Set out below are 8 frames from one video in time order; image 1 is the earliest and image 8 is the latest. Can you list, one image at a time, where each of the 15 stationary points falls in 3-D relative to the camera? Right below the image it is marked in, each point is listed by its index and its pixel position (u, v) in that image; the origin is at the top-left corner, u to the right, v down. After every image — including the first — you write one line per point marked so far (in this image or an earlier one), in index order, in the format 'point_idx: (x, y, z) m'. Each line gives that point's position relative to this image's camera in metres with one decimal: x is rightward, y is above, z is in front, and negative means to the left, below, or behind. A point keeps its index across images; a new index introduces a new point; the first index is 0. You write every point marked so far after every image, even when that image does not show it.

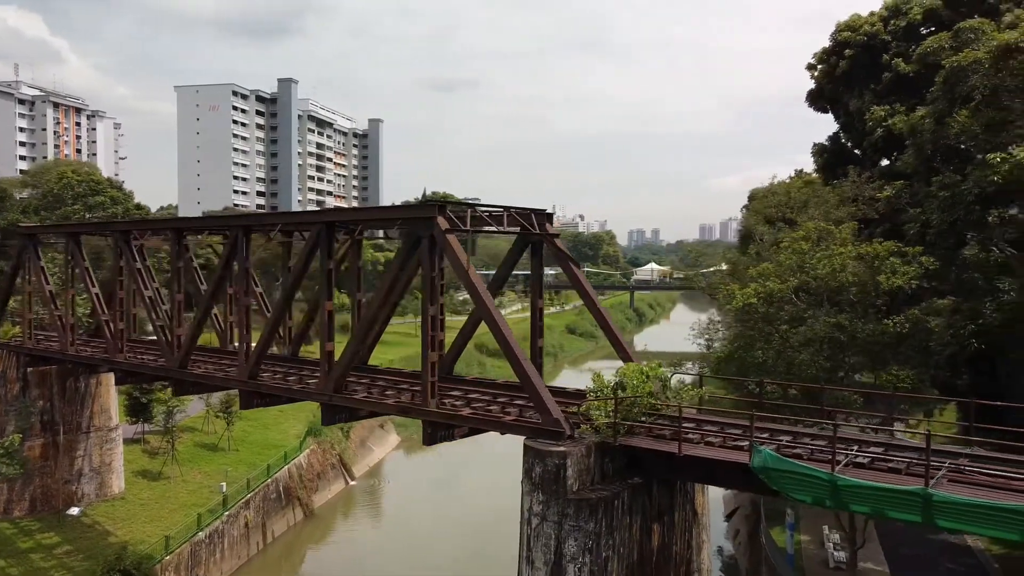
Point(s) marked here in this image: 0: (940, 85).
0: (+8.0, +3.7, +14.7) m
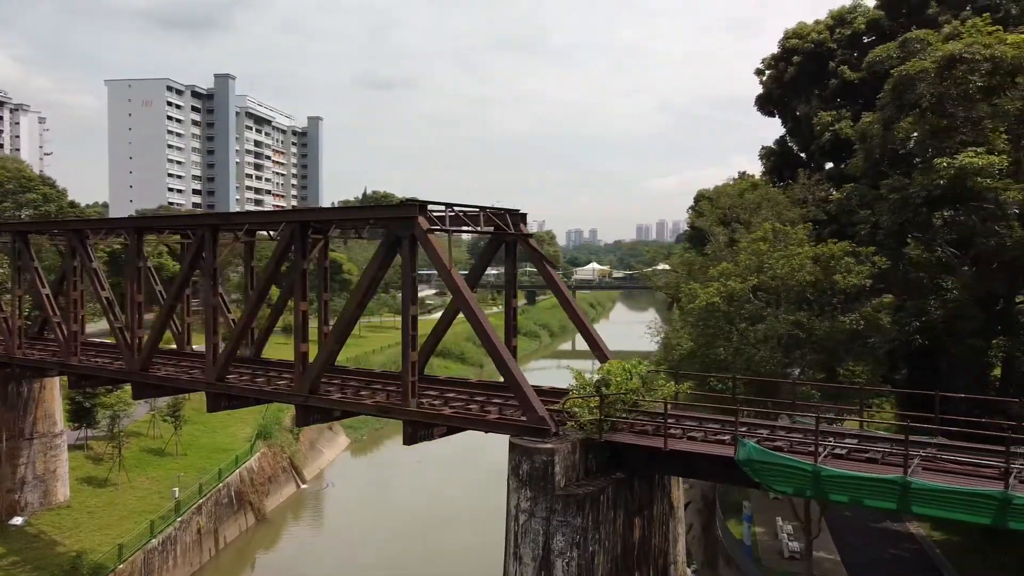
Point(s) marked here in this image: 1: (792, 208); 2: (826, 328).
0: (+7.3, +3.7, +15.3) m
1: (+6.3, +1.8, +18.0) m
2: (+5.3, -0.7, +13.4) m
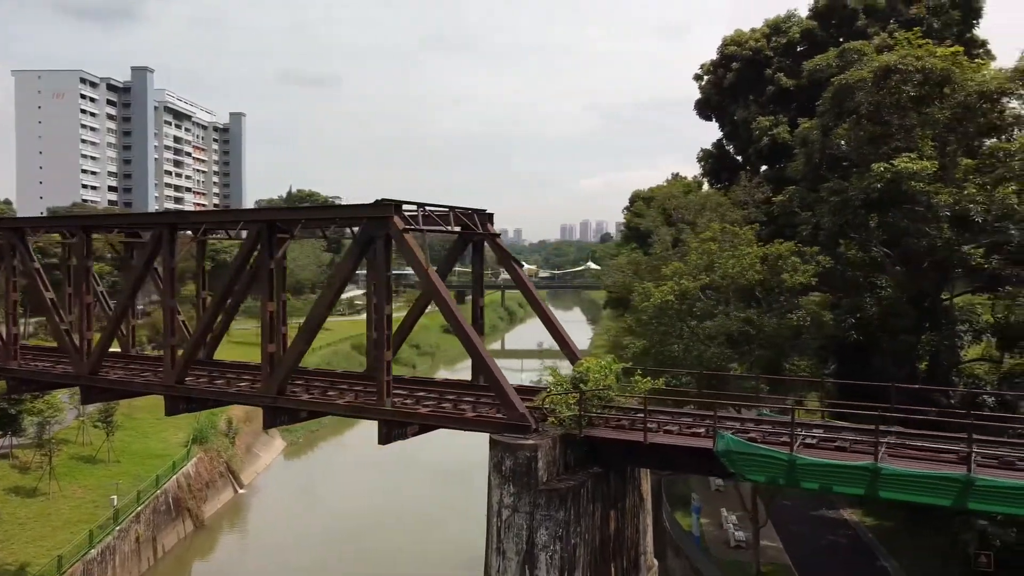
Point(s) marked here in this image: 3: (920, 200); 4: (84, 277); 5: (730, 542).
0: (+6.4, +3.8, +16.1) m
1: (+5.1, +1.8, +18.7) m
2: (+4.6, -0.6, +14.0) m
3: (+7.4, +1.6, +14.5) m
4: (-6.7, +0.1, +12.6) m
5: (+4.5, -5.3, +16.7) m
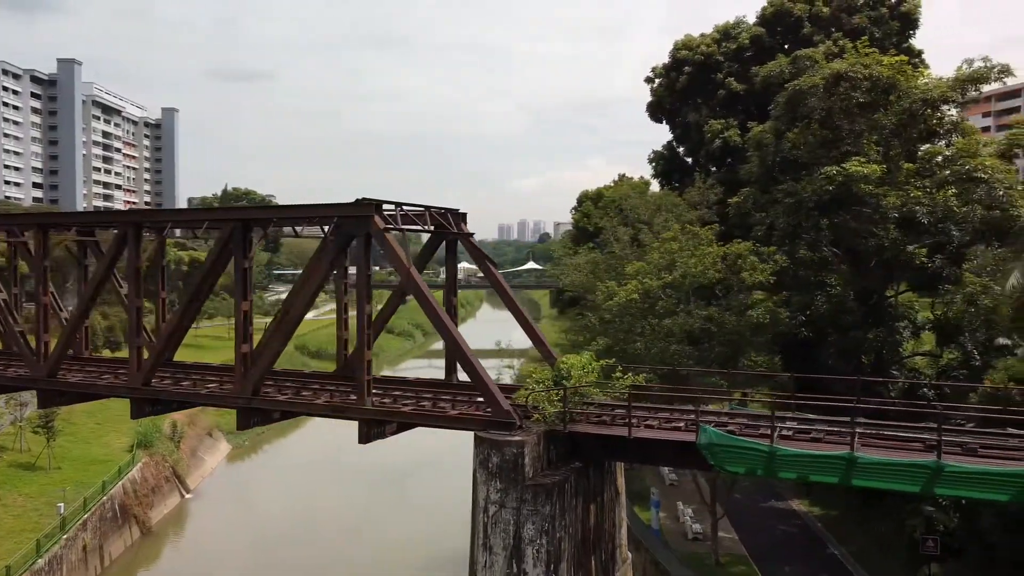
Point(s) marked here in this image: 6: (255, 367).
0: (+5.7, +3.8, +16.7) m
1: (+4.2, +1.9, +19.1) m
2: (+4.0, -0.6, +14.5) m
3: (+6.8, +1.6, +15.2) m
4: (-7.2, +0.1, +12.2) m
5: (+3.8, -5.3, +17.1) m
6: (-3.3, -1.0, +10.2) m
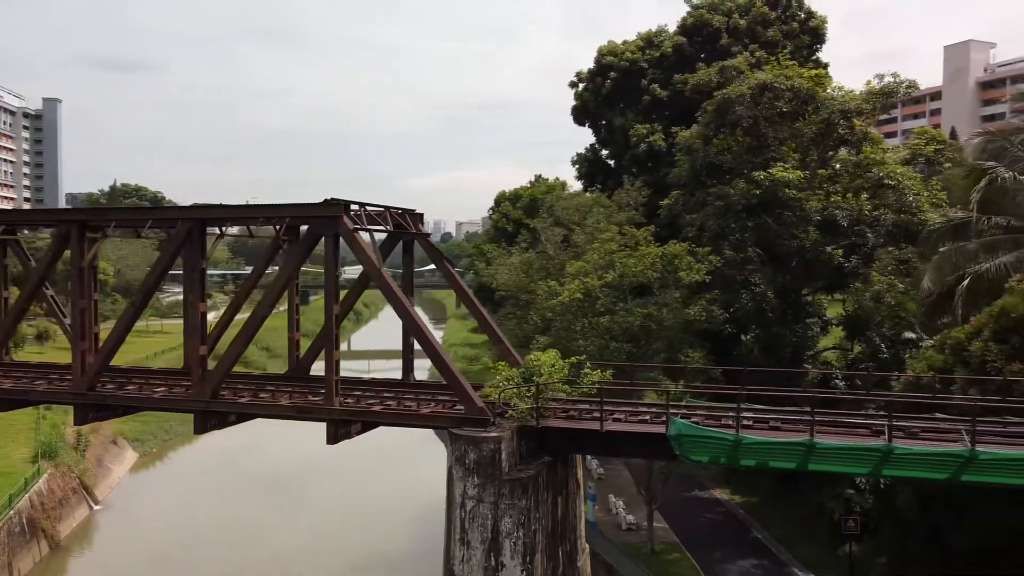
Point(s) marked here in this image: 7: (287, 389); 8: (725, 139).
0: (+4.3, +3.8, +17.5) m
1: (+2.6, +1.9, +19.7) m
2: (+3.0, -0.6, +15.1) m
3: (+5.6, +1.7, +16.1) m
4: (-7.8, +0.1, +11.5) m
5: (+2.4, -5.3, +17.7) m
6: (-3.7, -1.0, +10.0) m
7: (-3.0, -1.3, +10.6) m
8: (+4.6, +3.2, +17.3) m
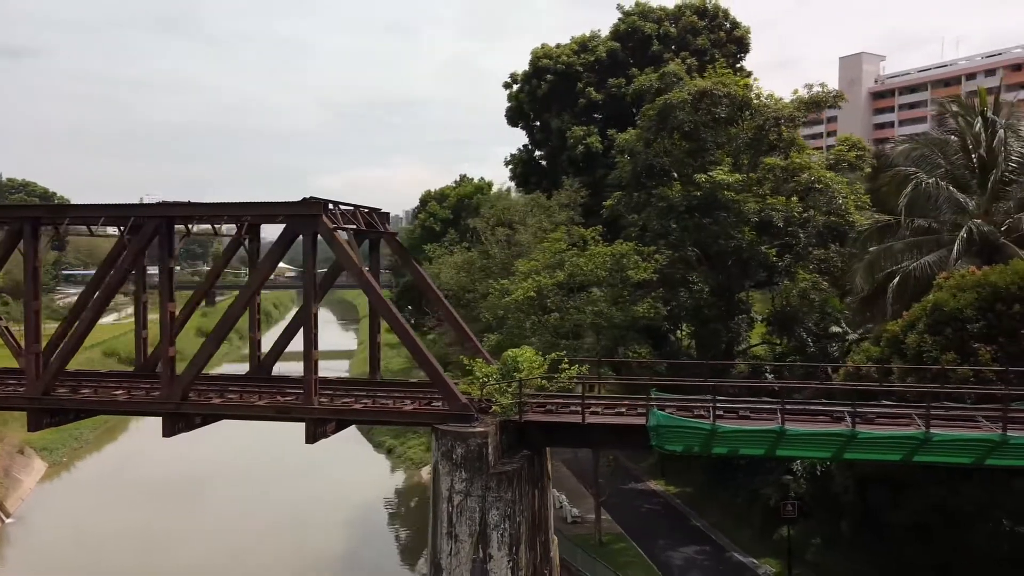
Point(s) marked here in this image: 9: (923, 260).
0: (+3.2, +3.9, +18.1) m
1: (+1.2, +1.9, +20.2) m
2: (+2.1, -0.5, +15.6) m
3: (+4.6, +1.7, +16.9) m
4: (-8.2, +0.1, +10.8) m
5: (+1.3, -5.2, +18.1) m
6: (-4.0, -1.0, +9.8) m
7: (-3.3, -1.3, +10.4) m
8: (+3.4, +3.2, +17.9) m
9: (+6.8, +0.5, +13.3) m
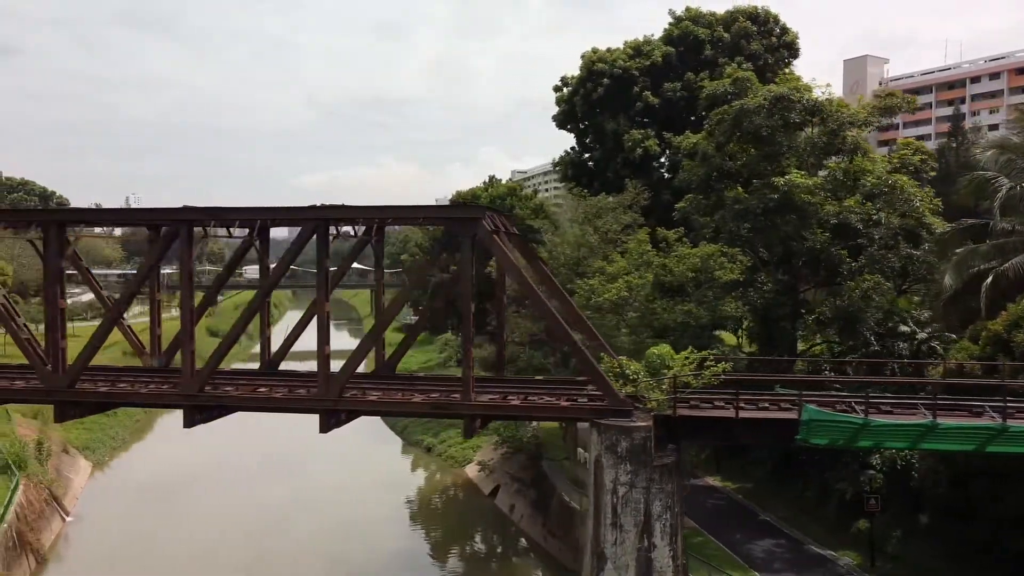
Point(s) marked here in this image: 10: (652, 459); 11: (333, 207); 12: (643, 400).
0: (+4.9, +3.8, +18.6) m
1: (+2.9, +1.9, +20.6) m
2: (+3.9, -0.5, +16.0) m
3: (+6.3, +1.7, +17.4) m
4: (-6.4, +0.1, +11.1) m
5: (+3.0, -5.2, +18.5) m
6: (-2.2, -1.0, +10.1) m
7: (-1.5, -1.3, +10.8) m
8: (+5.1, +3.2, +18.4) m
9: (+8.6, +0.5, +13.8) m
10: (+1.6, -2.0, +9.2) m
11: (-2.3, +1.0, +10.2) m
12: (+1.6, -1.4, +9.9) m
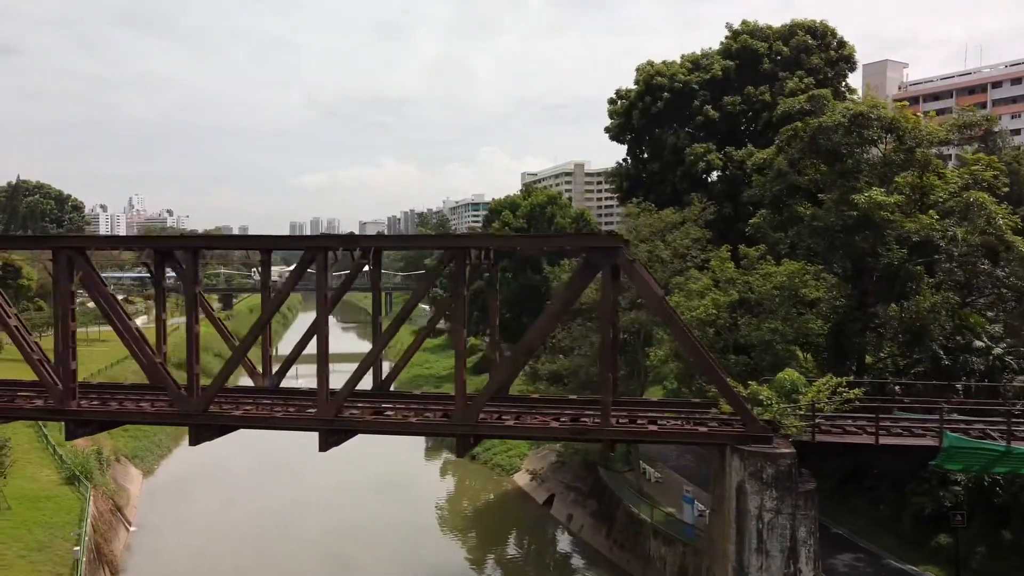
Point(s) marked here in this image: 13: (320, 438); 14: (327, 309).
0: (+6.7, +3.5, +18.7) m
1: (+4.7, +1.6, +20.7) m
2: (+5.6, -0.9, +16.2) m
3: (+8.1, +1.3, +17.5) m
4: (-4.7, -0.2, +11.3) m
5: (+4.8, -5.6, +18.7) m
6: (-0.4, -1.4, +10.3) m
7: (+0.3, -1.7, +11.0) m
8: (+6.9, +2.9, +18.5) m
9: (+10.4, +0.1, +13.9) m
10: (+3.3, -2.3, +9.4) m
11: (-0.6, +0.7, +10.4) m
12: (+3.3, -1.7, +10.0) m
13: (-2.7, -2.0, +10.9) m
14: (-2.5, -0.3, +10.8) m
